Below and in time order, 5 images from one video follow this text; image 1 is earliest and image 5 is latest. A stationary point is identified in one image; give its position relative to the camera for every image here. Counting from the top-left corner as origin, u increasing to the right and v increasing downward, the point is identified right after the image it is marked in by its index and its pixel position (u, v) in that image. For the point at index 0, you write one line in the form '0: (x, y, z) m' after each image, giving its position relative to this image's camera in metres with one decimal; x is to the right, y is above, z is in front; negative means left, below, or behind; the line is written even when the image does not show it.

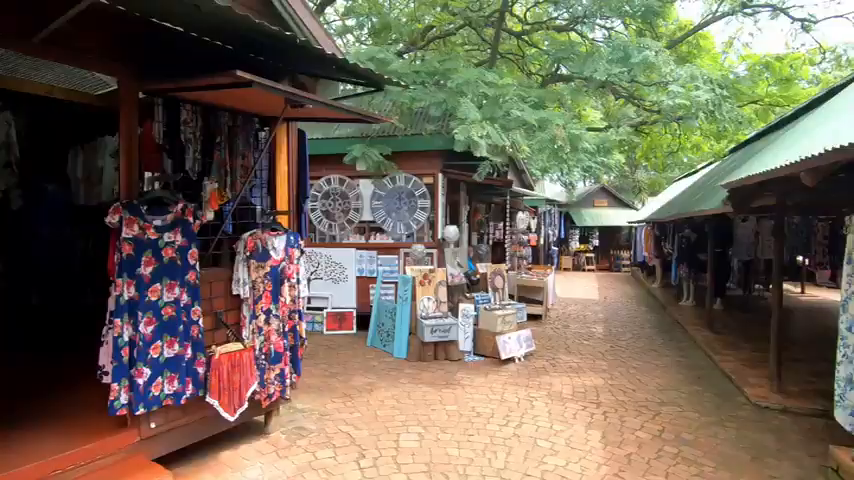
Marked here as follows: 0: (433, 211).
0: (+0.1, +0.6, +8.4) m
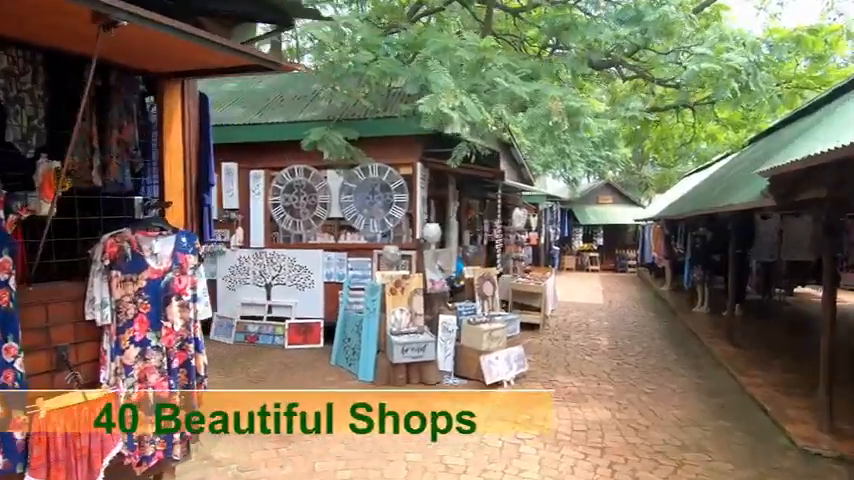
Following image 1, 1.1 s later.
0: (-0.3, +0.6, +7.3) m
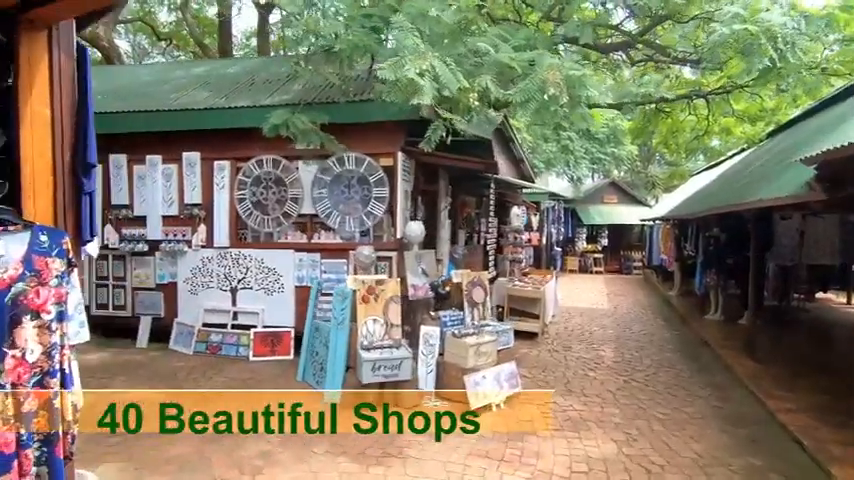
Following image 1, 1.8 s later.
0: (-0.5, +0.6, +6.5) m
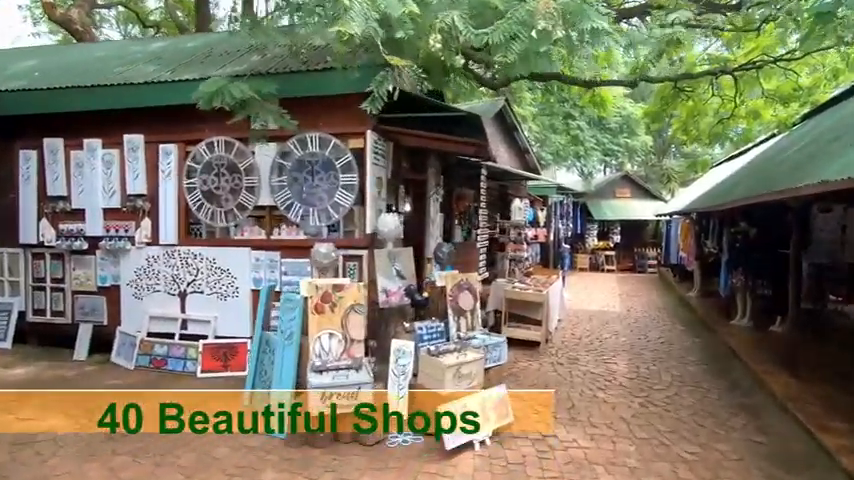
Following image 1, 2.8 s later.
0: (-0.8, +0.6, +5.5) m
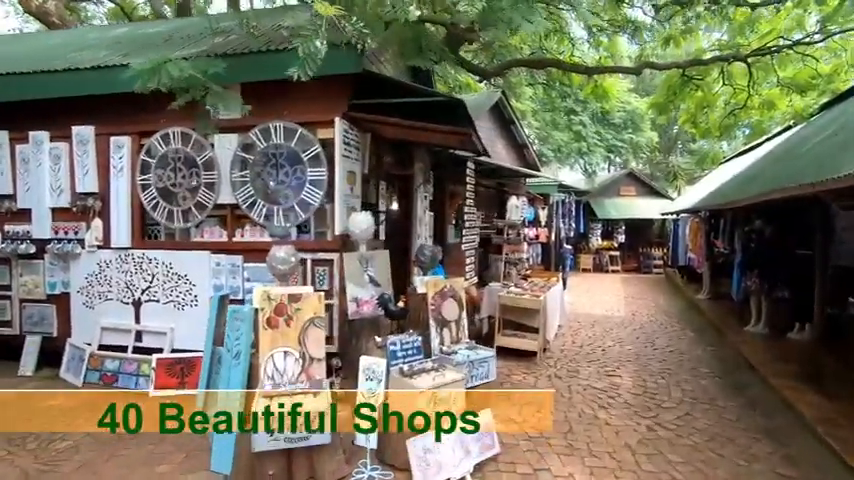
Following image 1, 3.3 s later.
0: (-1.0, +0.6, +4.8) m
